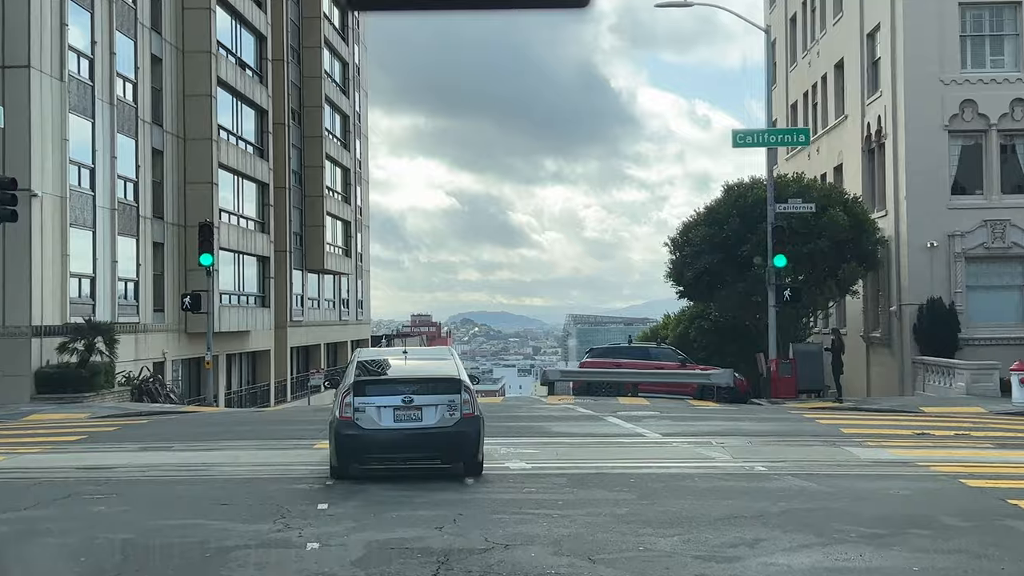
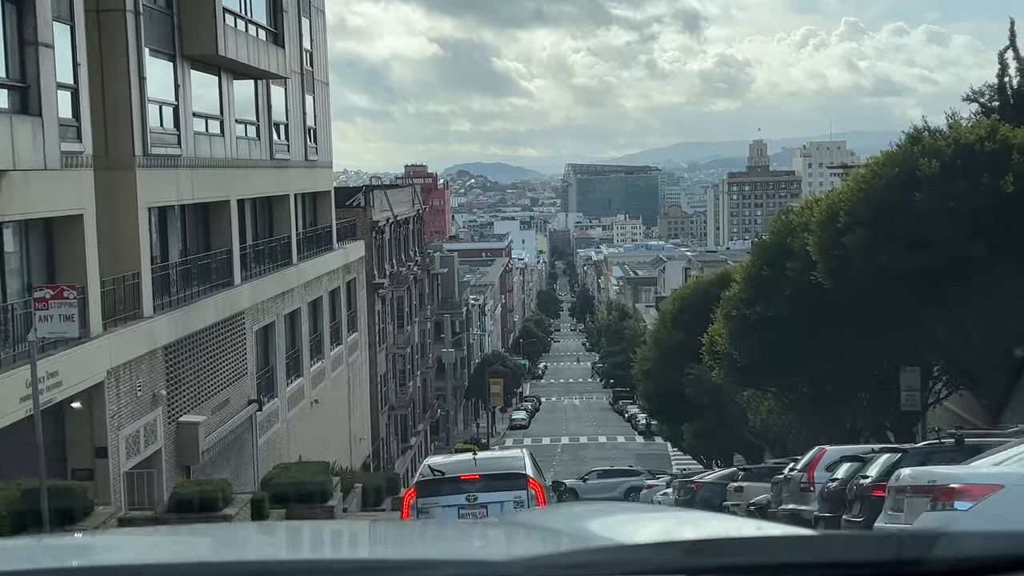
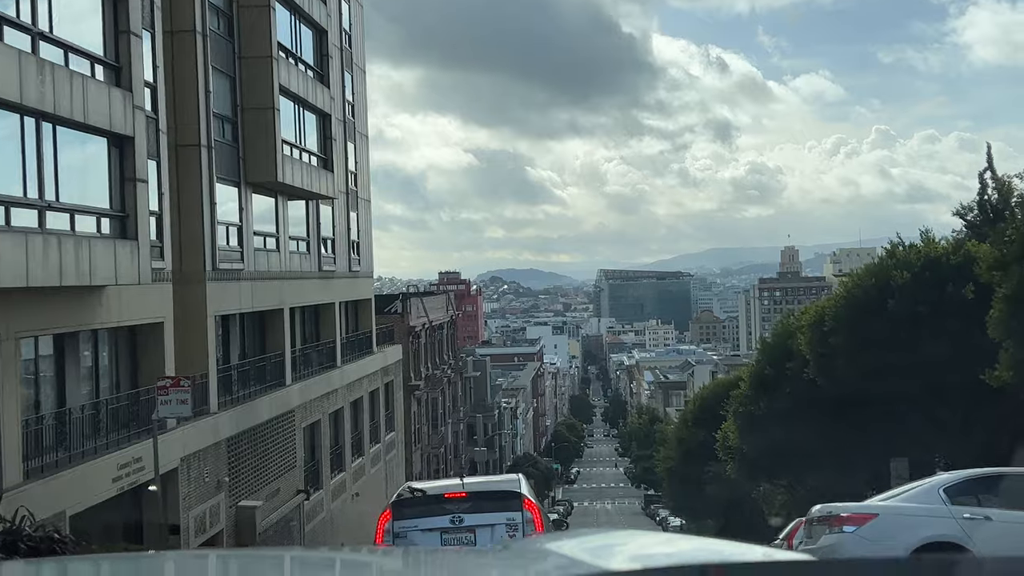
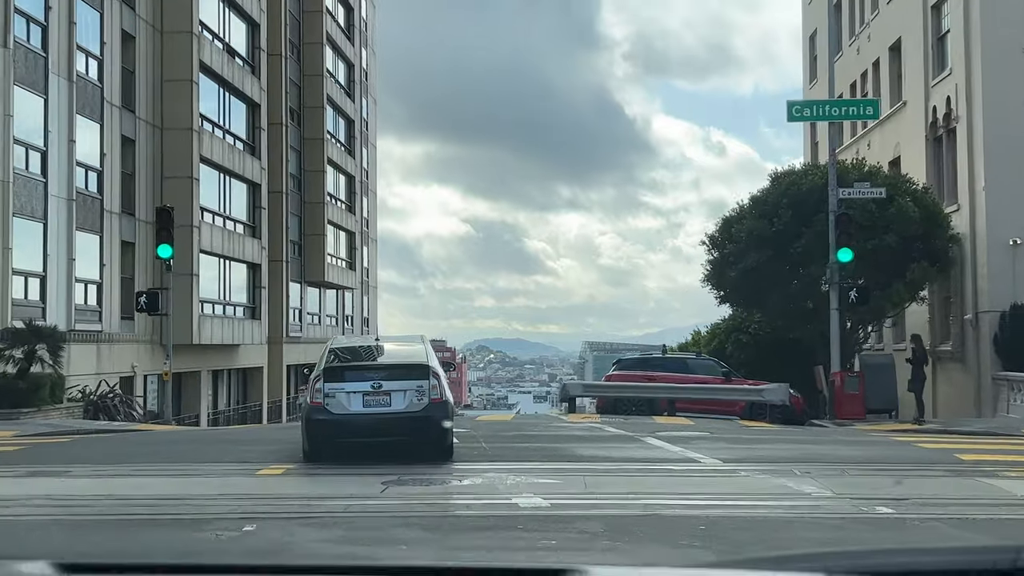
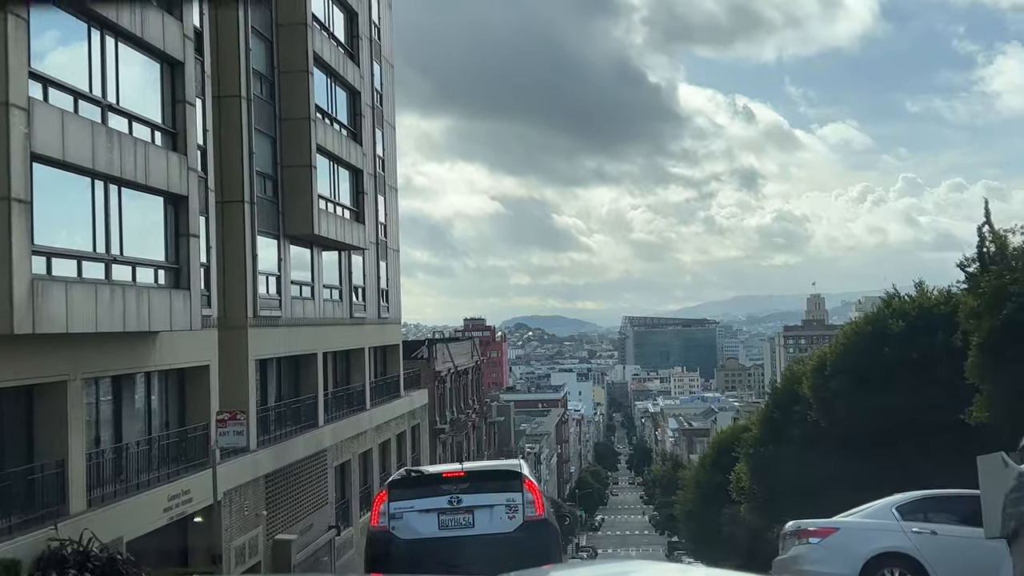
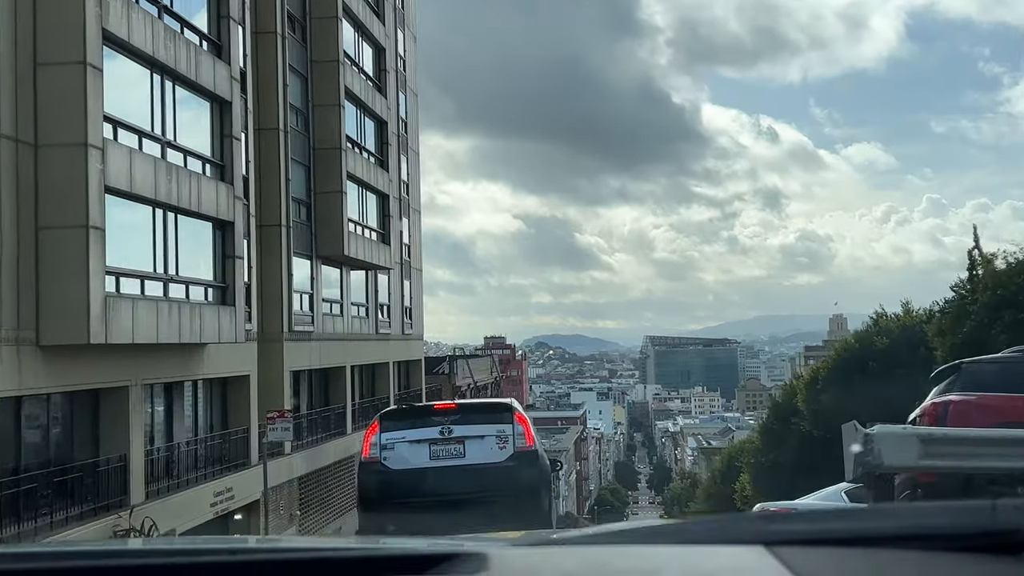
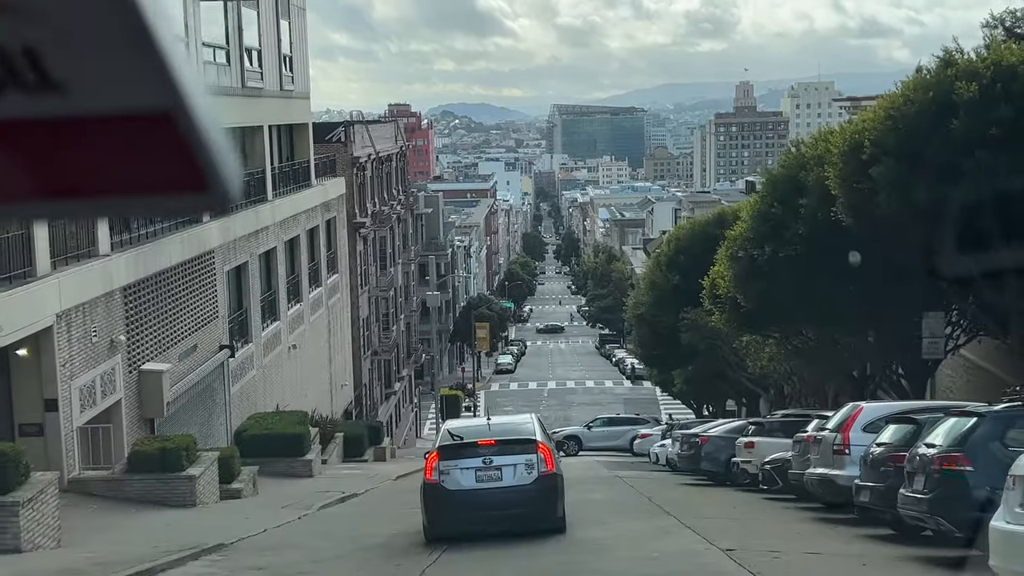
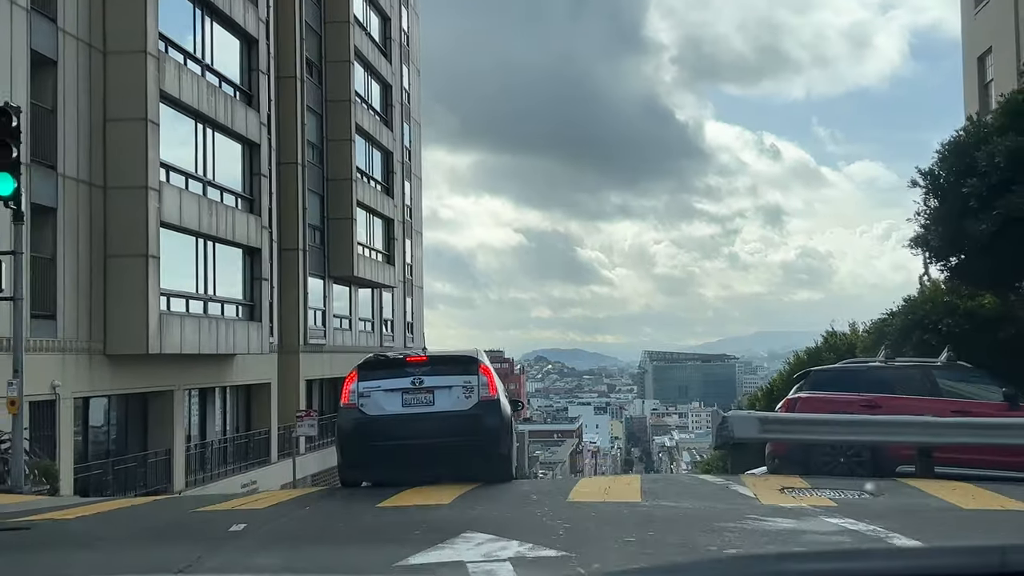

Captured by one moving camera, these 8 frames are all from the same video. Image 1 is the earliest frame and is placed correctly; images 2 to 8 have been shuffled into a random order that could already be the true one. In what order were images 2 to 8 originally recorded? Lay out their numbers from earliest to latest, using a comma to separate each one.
4, 8, 6, 5, 3, 2, 7
